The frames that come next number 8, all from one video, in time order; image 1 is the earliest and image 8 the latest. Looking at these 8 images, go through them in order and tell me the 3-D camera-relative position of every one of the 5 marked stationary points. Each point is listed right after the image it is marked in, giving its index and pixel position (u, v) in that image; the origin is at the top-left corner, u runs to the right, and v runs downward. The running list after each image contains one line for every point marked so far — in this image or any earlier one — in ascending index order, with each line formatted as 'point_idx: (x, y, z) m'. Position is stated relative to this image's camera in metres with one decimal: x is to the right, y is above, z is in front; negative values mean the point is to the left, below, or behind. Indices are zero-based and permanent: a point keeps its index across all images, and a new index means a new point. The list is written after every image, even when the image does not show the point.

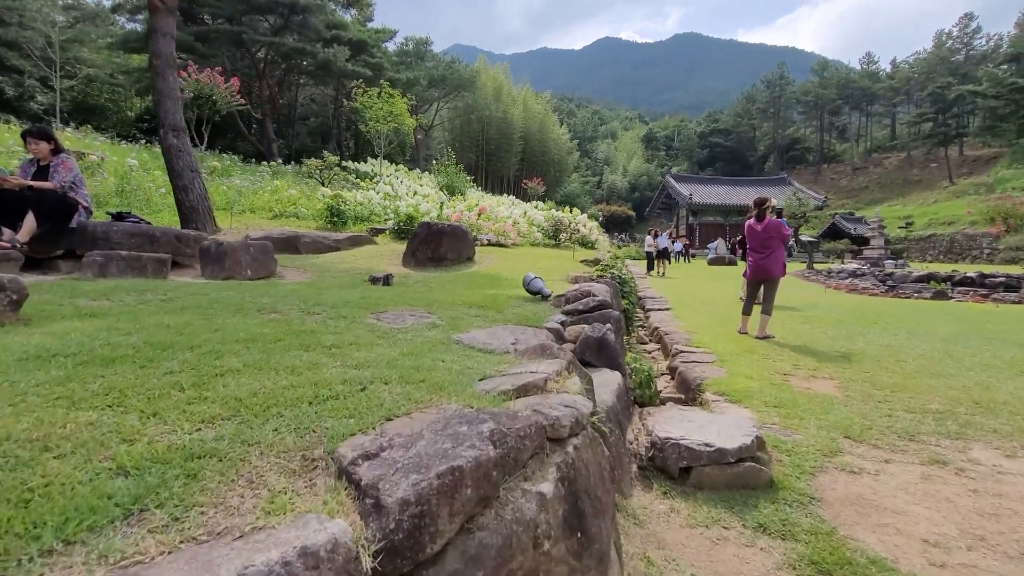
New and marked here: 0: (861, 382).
0: (+2.3, -0.6, +3.6) m
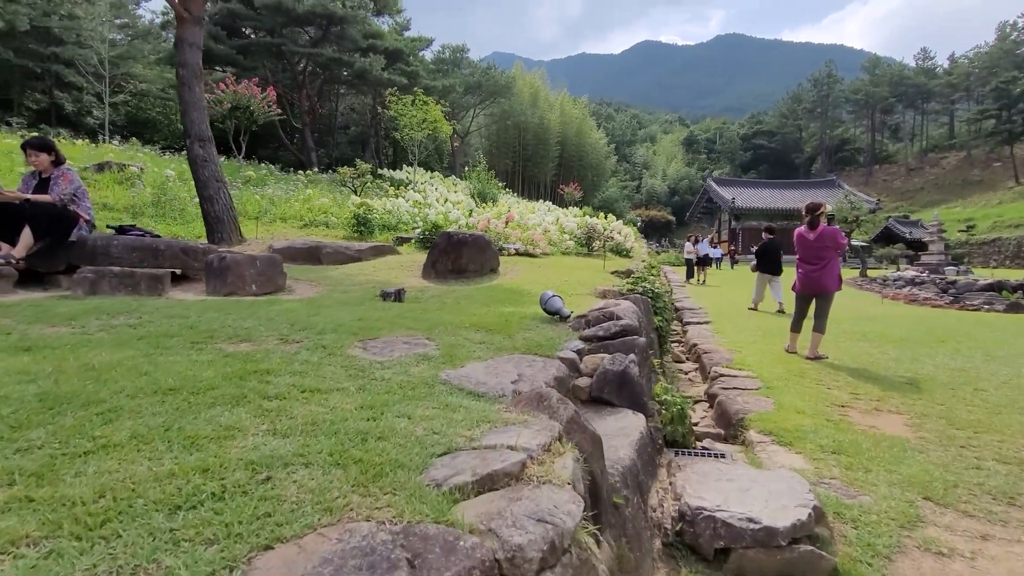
0: (+2.4, -0.7, +3.1) m
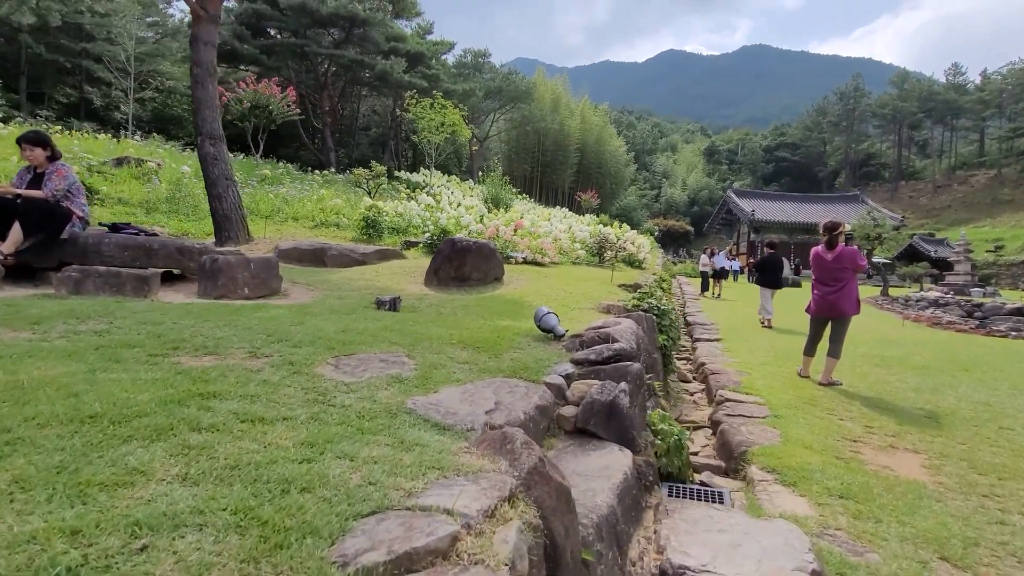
0: (+2.4, -0.9, +2.9) m
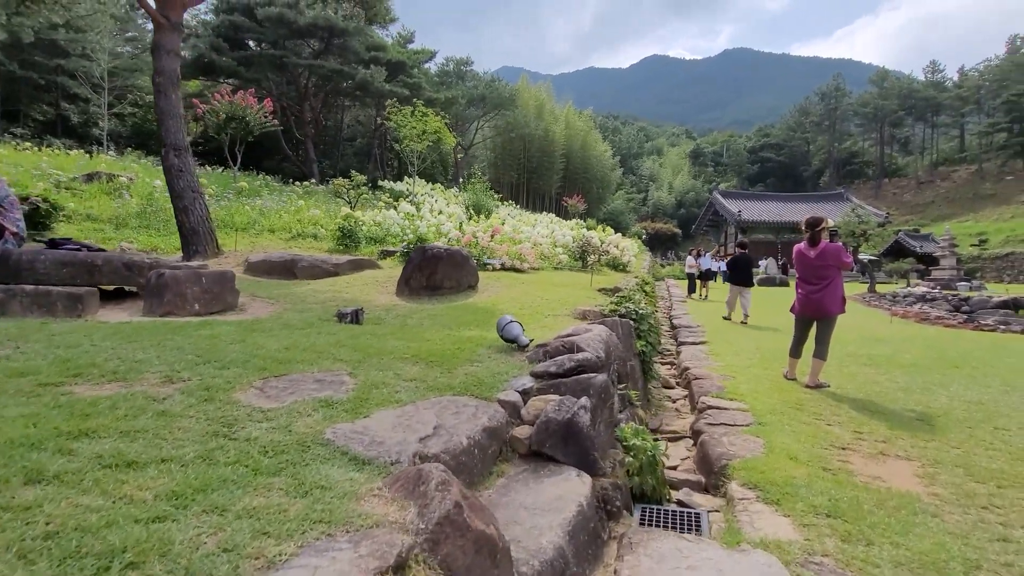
0: (+2.2, -0.9, +2.7) m
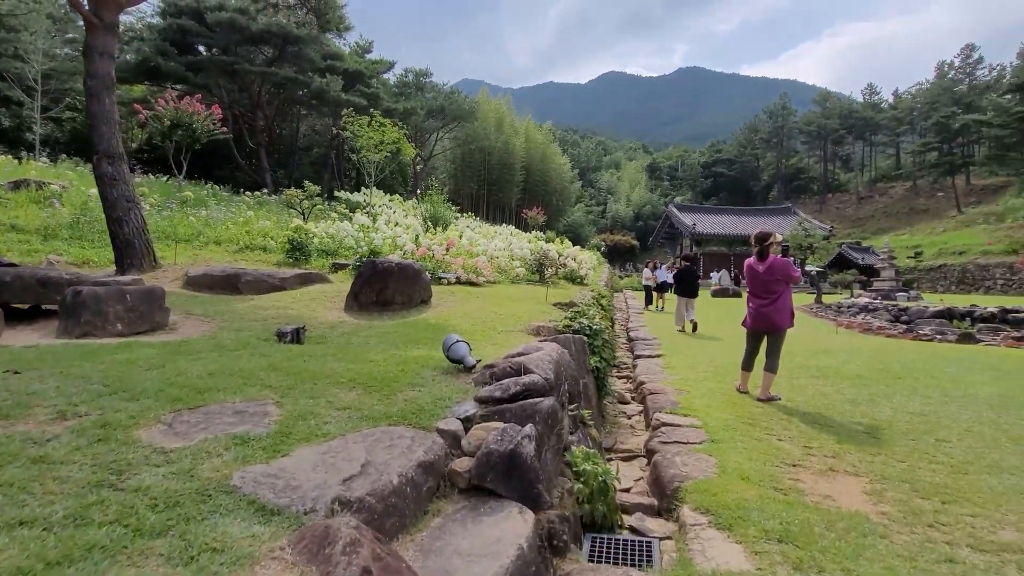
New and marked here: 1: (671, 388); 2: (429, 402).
0: (+1.9, -1.0, +2.7) m
1: (+1.5, -0.9, +5.0) m
2: (-0.3, -0.5, +2.2) m
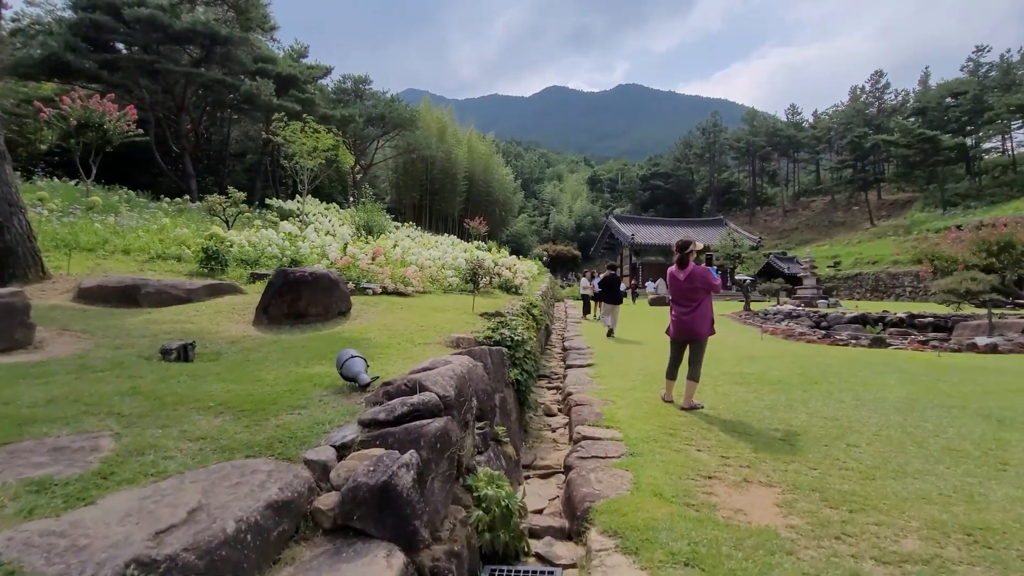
0: (+1.5, -1.0, +2.7) m
1: (+0.8, -1.0, +4.9) m
2: (-0.7, -0.5, +1.9) m
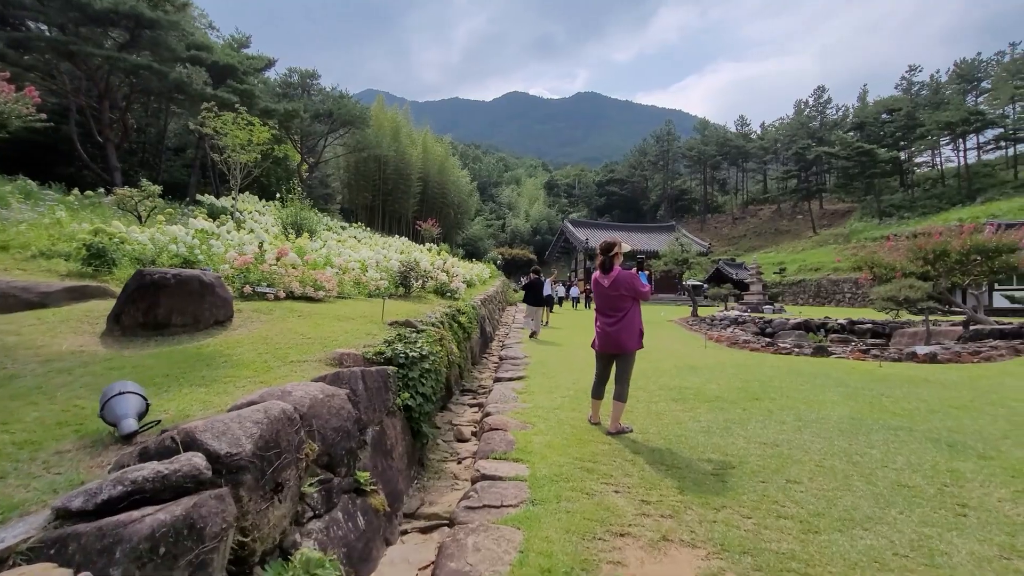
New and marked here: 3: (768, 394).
0: (+0.9, -1.0, +2.1) m
1: (0.0, -1.0, +4.3) m
2: (-1.2, -0.5, +1.2) m
3: (+2.5, -1.0, +5.2) m
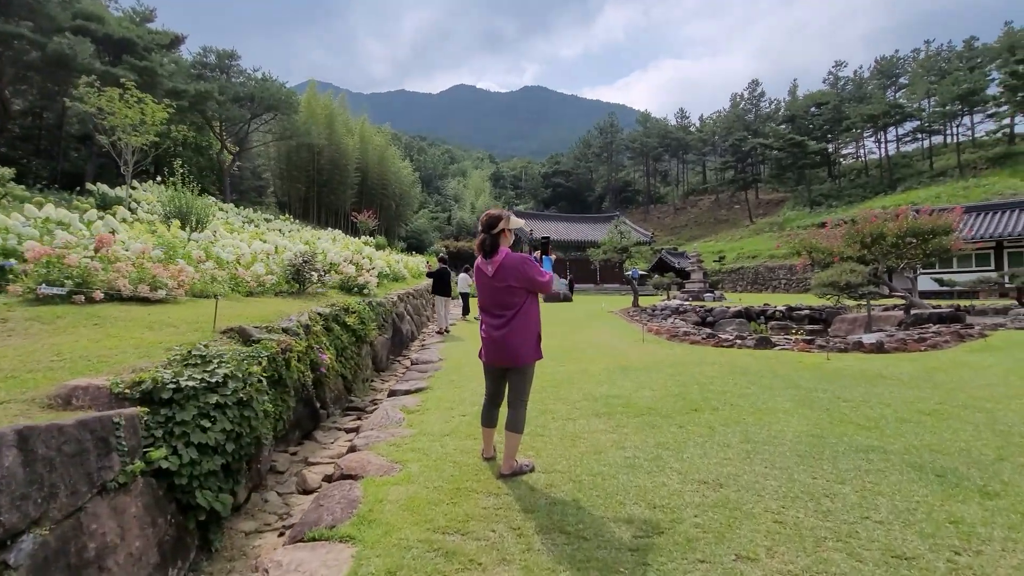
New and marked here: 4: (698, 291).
0: (+0.3, -1.0, +1.1) m
1: (-0.8, -1.0, +3.1) m
2: (-1.7, -0.5, 0.0) m
3: (+1.6, -0.9, +4.3) m
4: (+6.4, -0.1, +18.8) m
